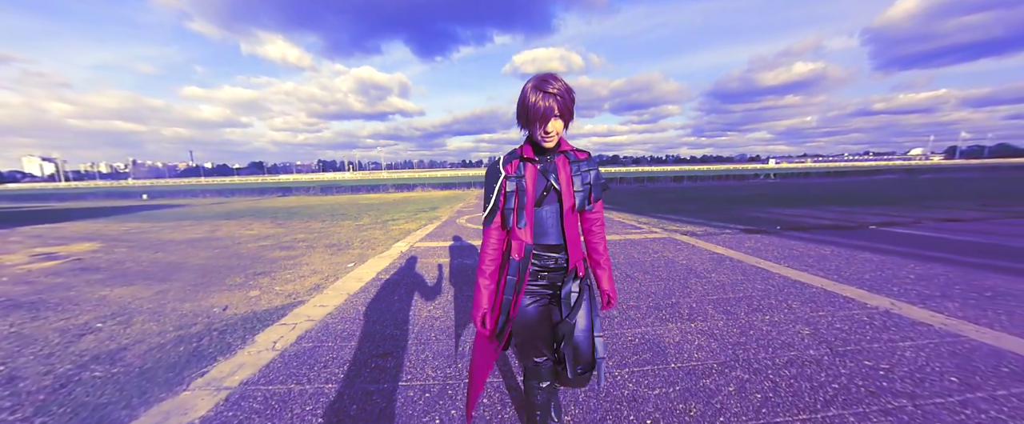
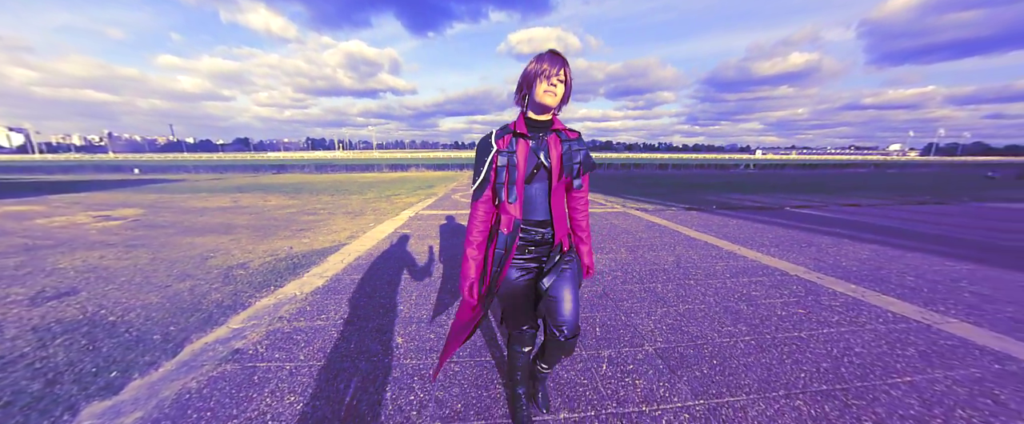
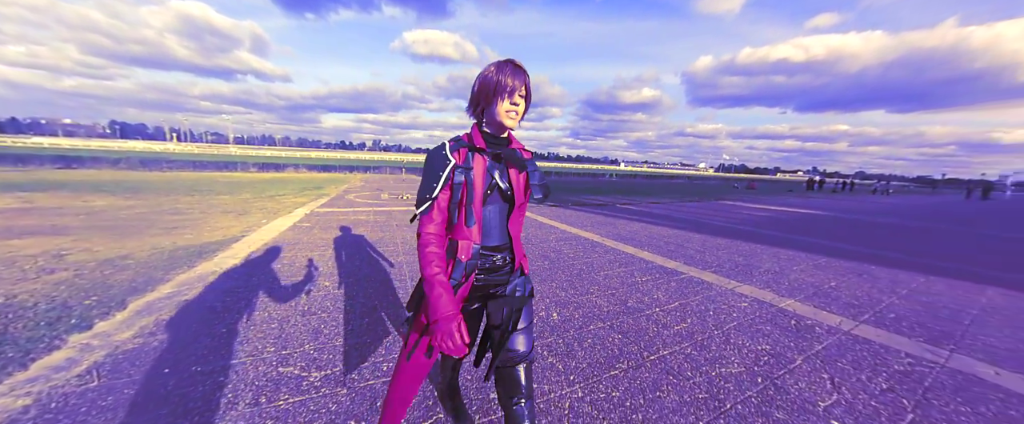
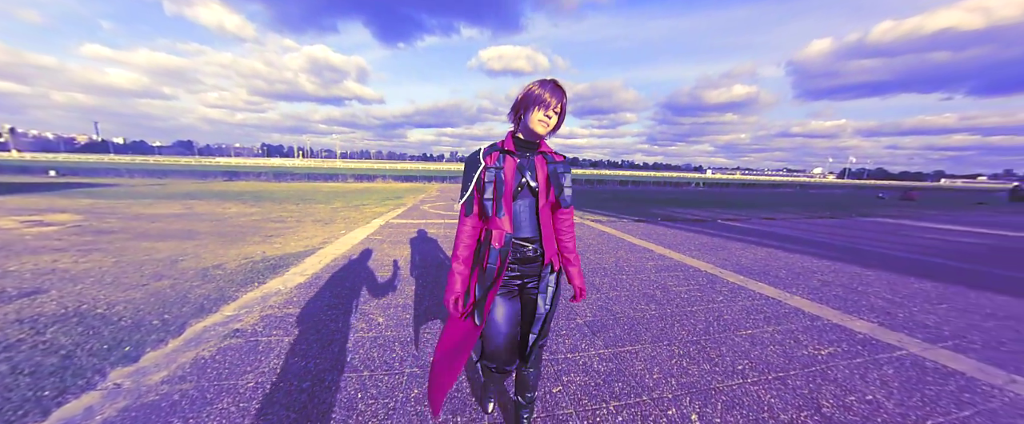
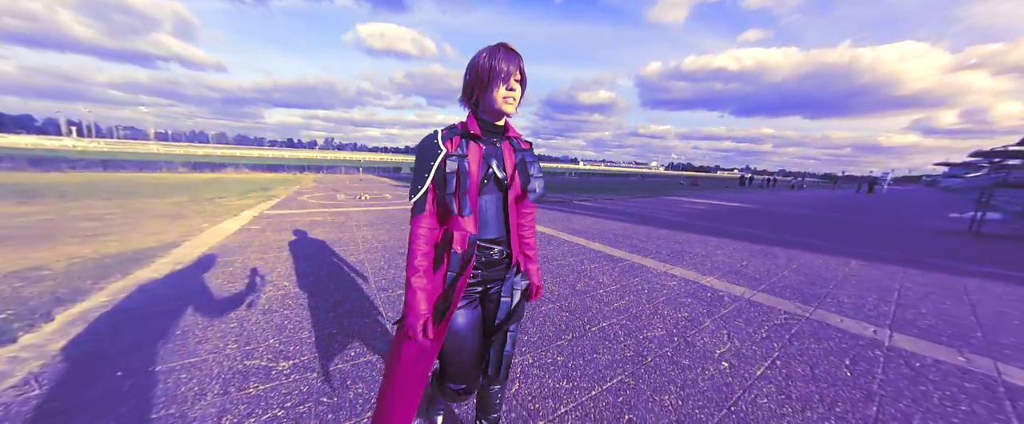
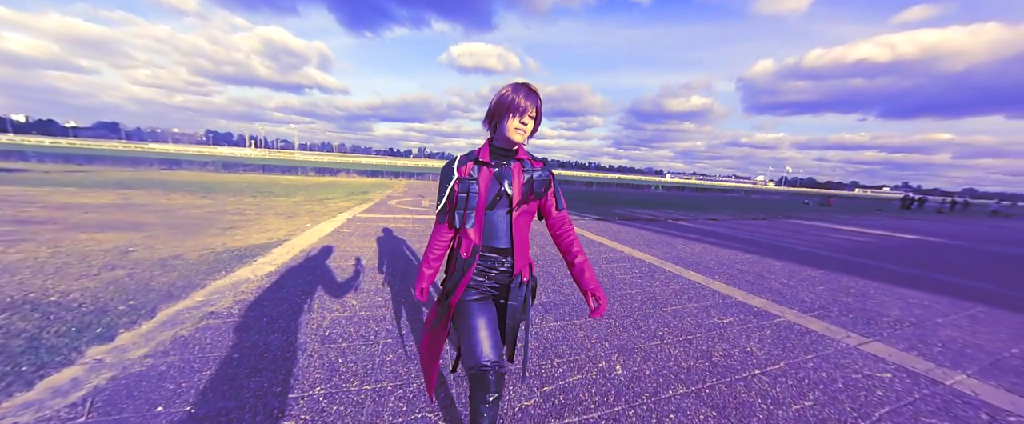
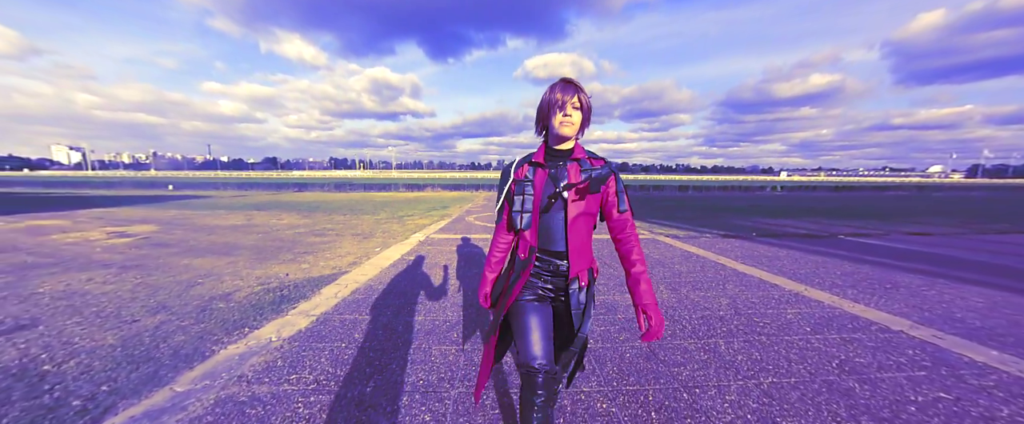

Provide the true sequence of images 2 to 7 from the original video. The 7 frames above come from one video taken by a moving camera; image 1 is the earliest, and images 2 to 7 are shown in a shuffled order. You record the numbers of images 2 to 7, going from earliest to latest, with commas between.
7, 2, 4, 6, 3, 5
